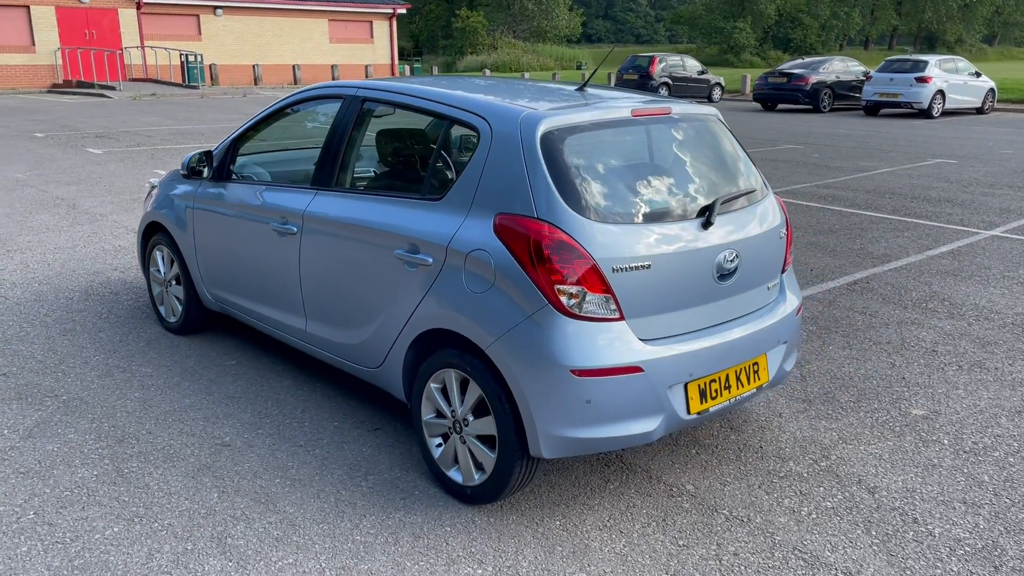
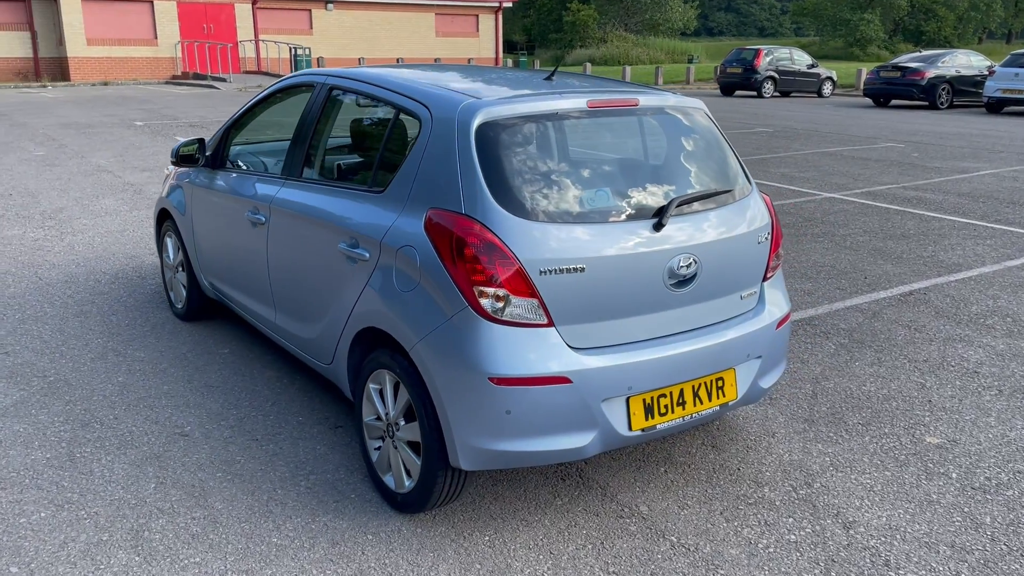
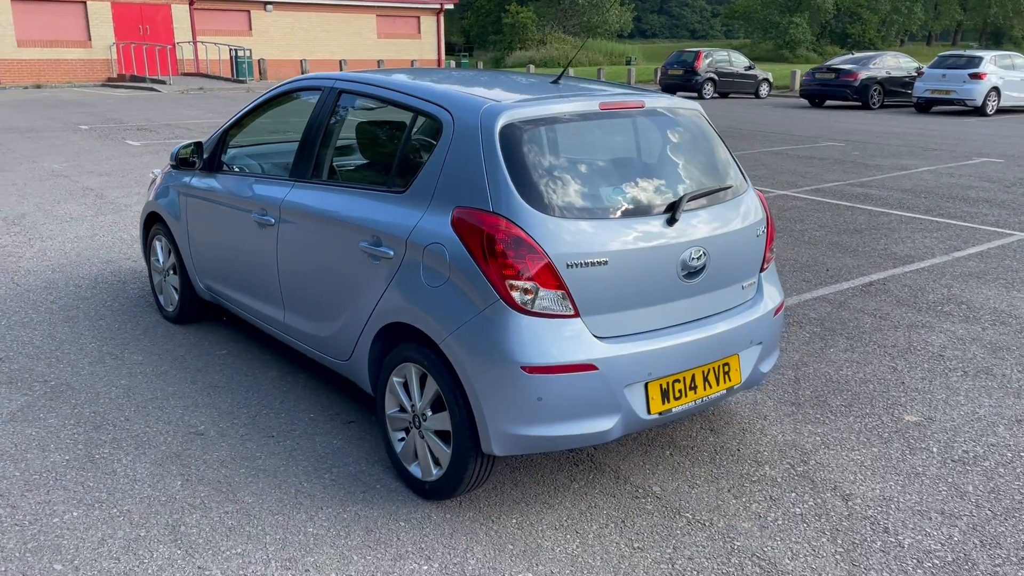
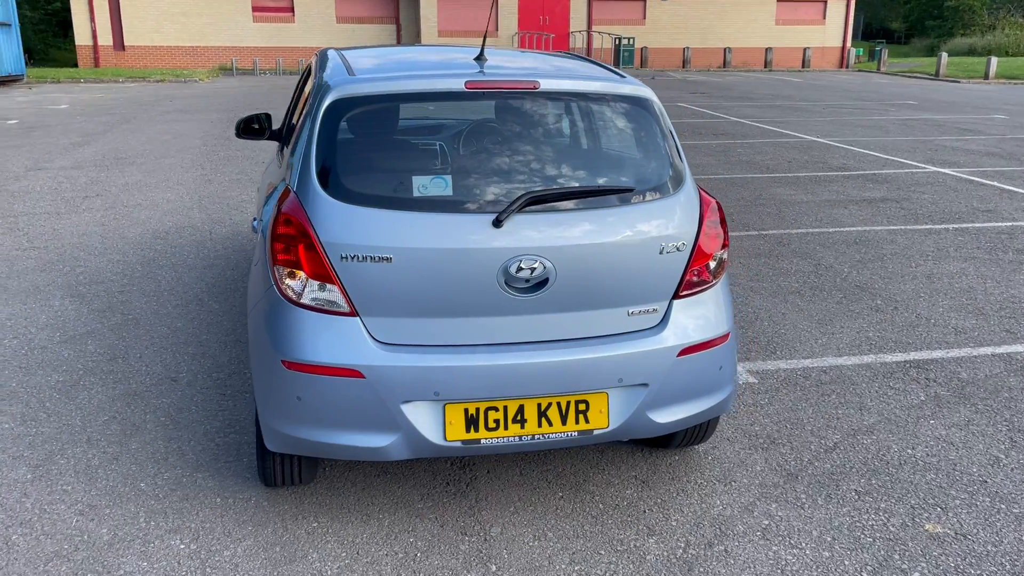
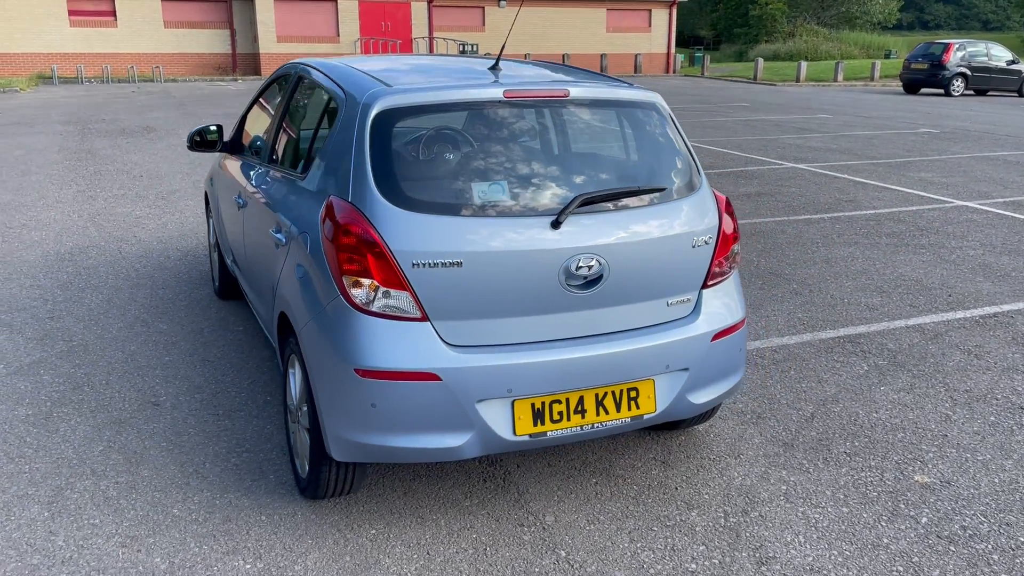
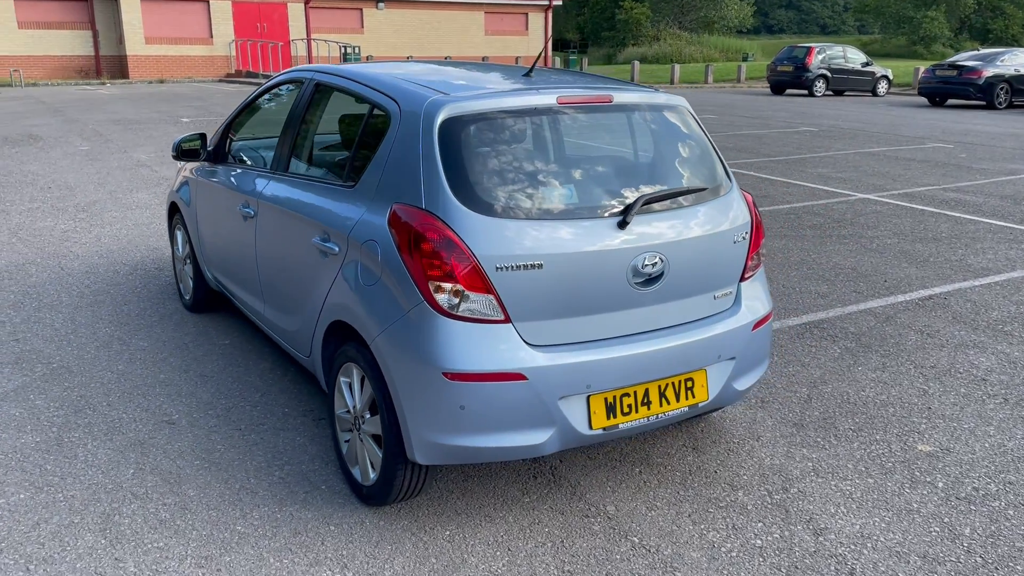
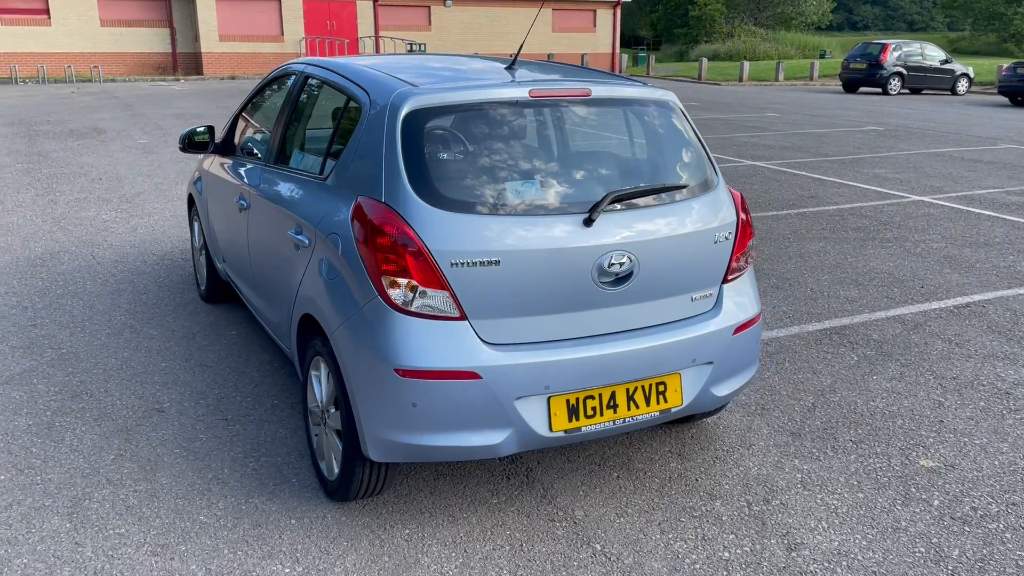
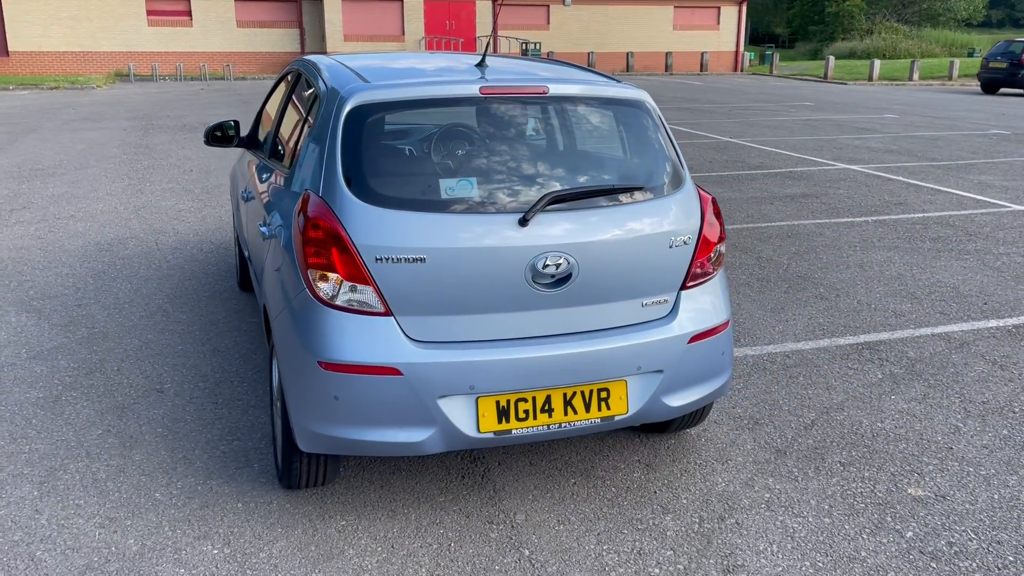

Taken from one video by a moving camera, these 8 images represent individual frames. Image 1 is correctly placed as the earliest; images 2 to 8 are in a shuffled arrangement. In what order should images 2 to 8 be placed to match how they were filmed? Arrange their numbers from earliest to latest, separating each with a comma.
3, 2, 6, 7, 5, 8, 4
